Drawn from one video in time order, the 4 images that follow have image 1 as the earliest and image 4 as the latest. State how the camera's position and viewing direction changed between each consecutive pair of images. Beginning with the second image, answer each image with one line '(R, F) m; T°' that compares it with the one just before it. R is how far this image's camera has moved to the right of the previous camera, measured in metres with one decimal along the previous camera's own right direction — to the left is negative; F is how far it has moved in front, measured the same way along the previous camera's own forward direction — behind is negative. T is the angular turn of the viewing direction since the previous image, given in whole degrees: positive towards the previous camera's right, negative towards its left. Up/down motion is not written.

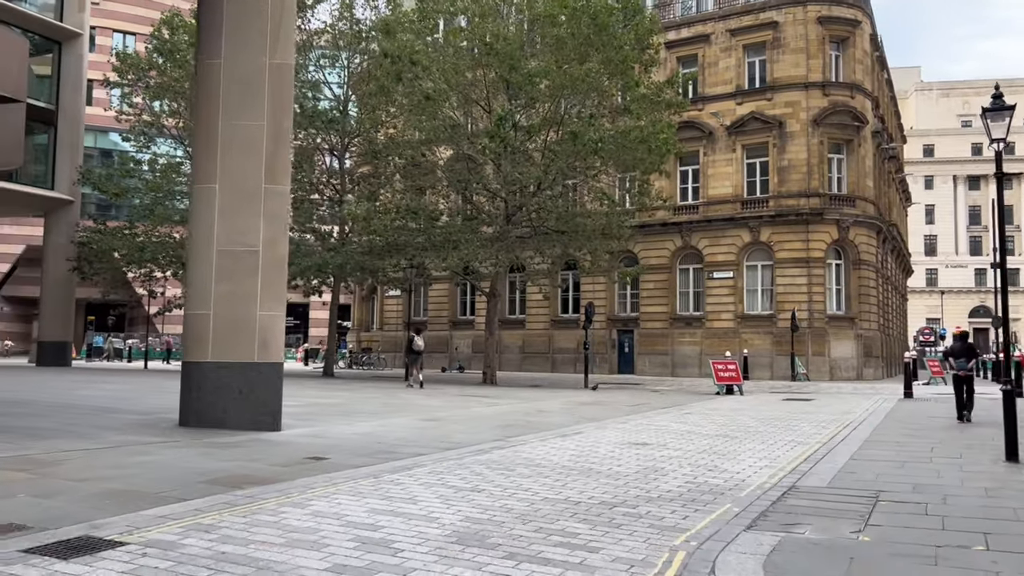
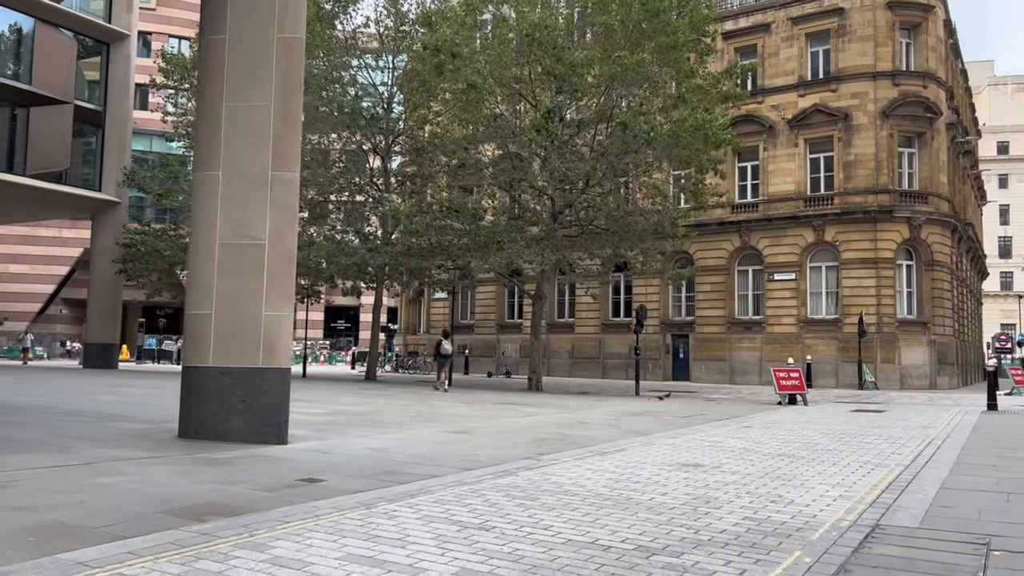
(+0.2, +1.2) m; -4°
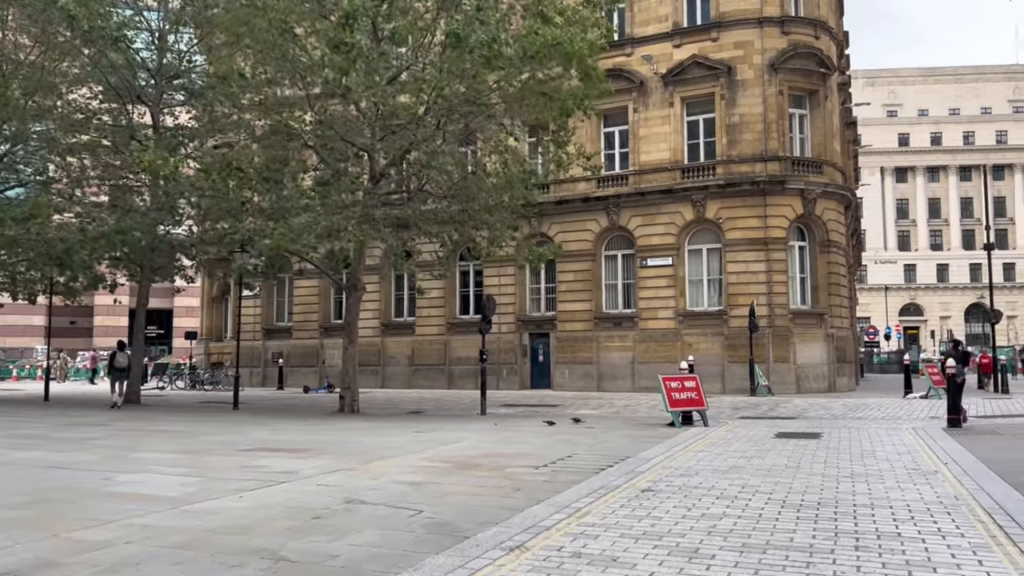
(+1.3, +6.2) m; +9°
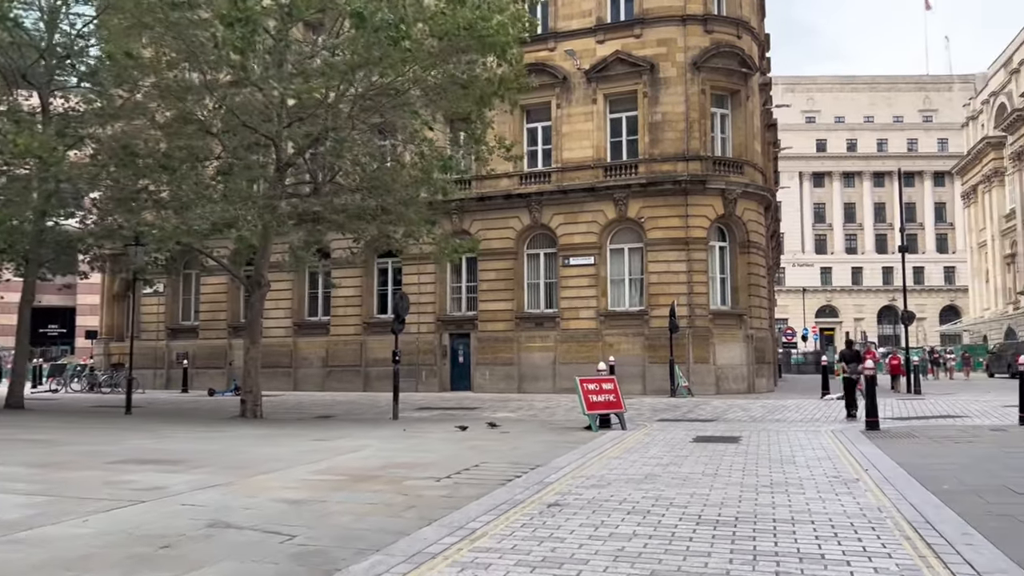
(+0.3, +0.7) m; +5°
